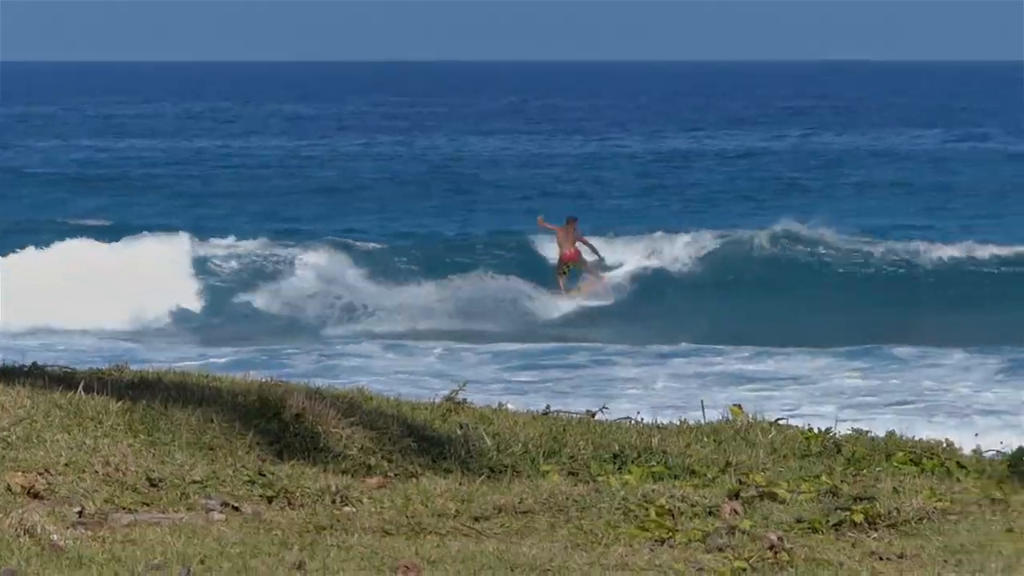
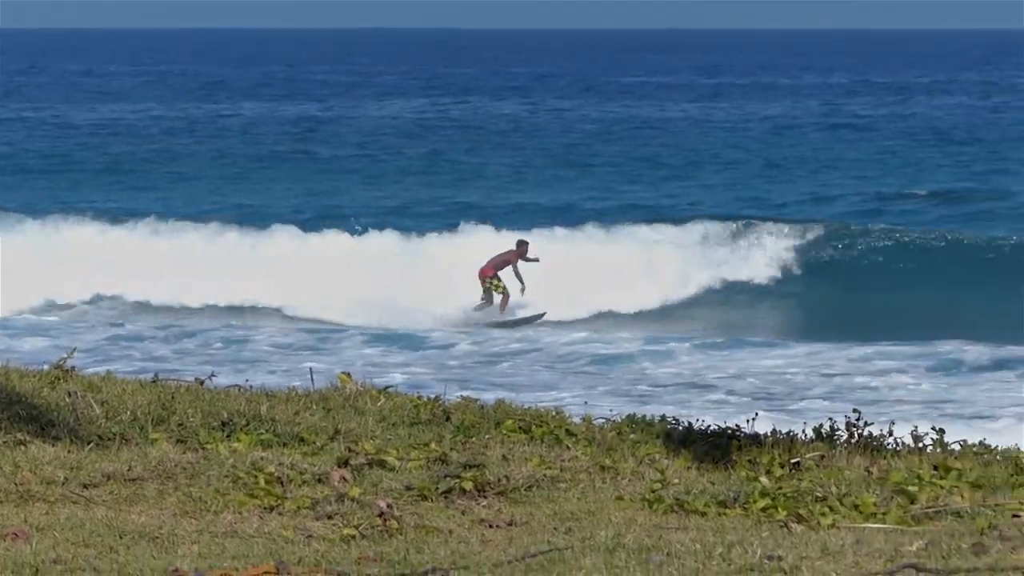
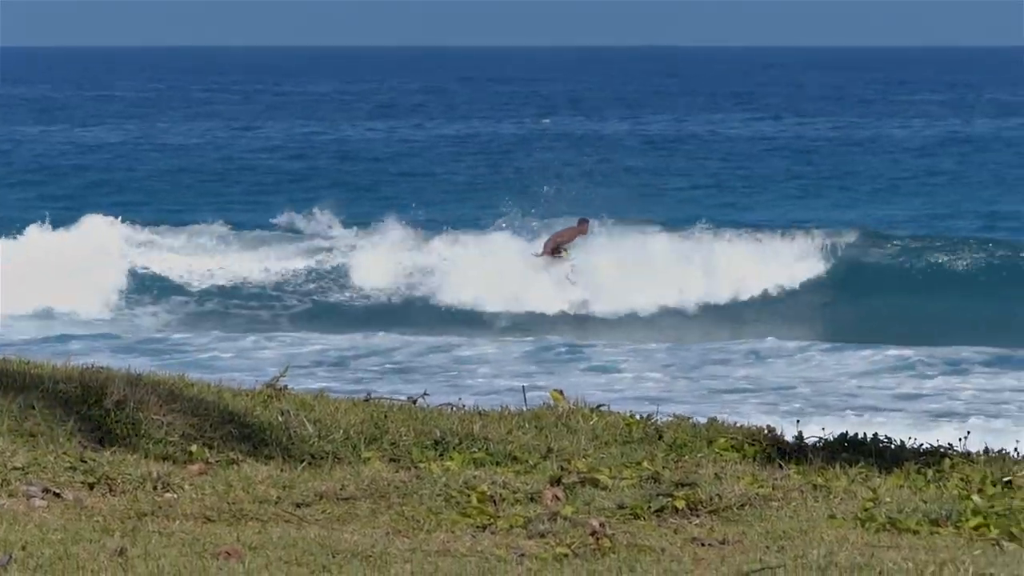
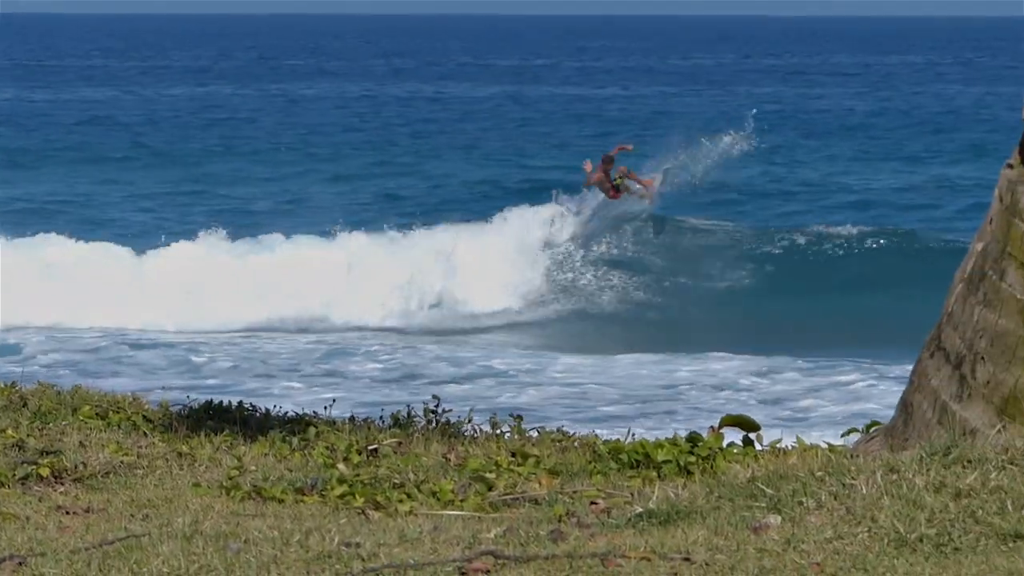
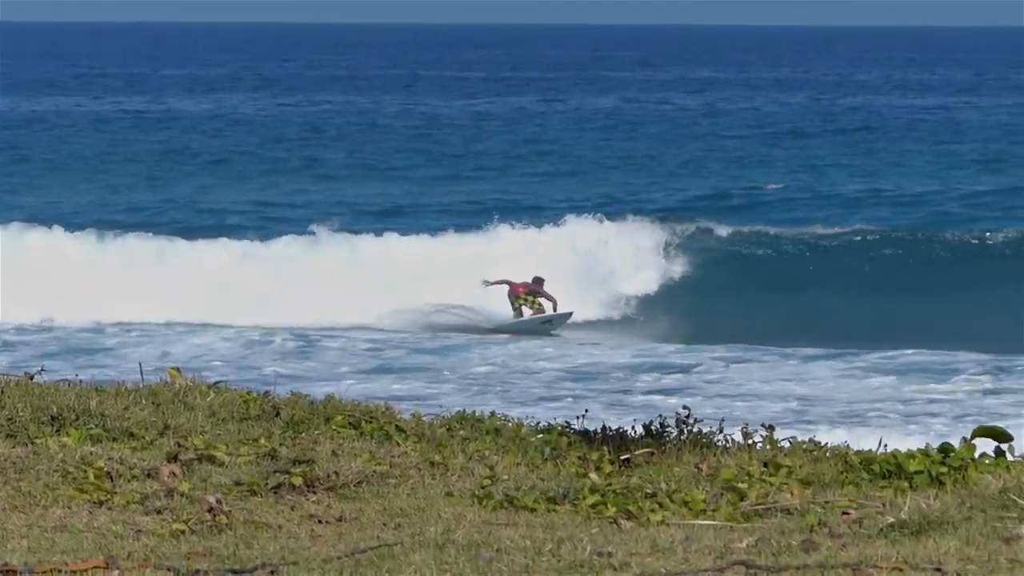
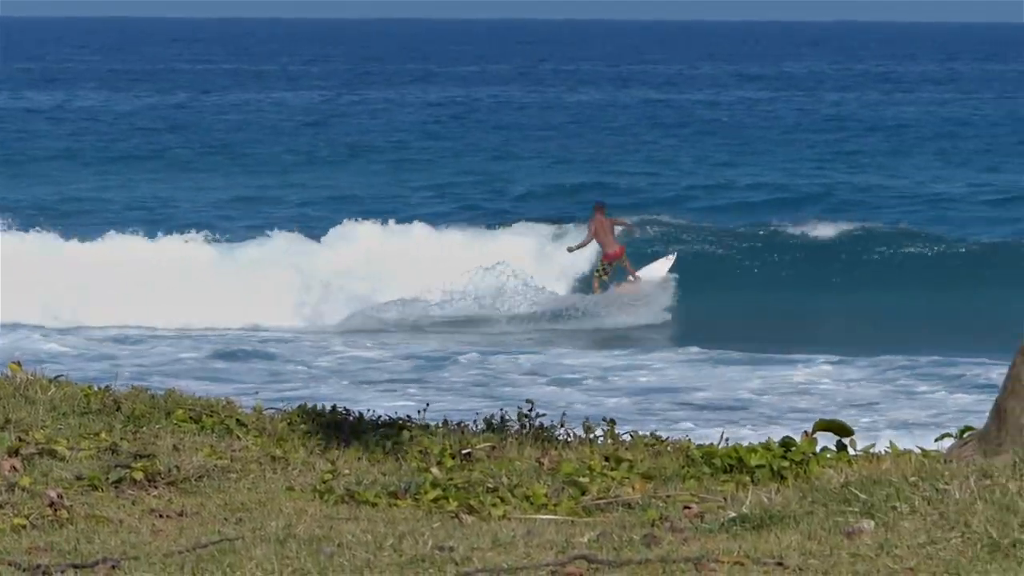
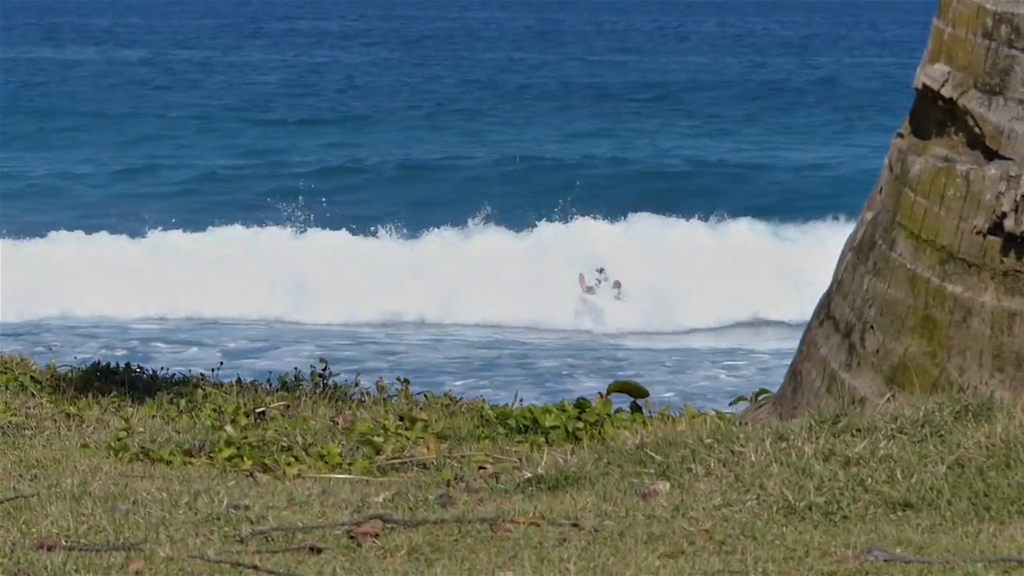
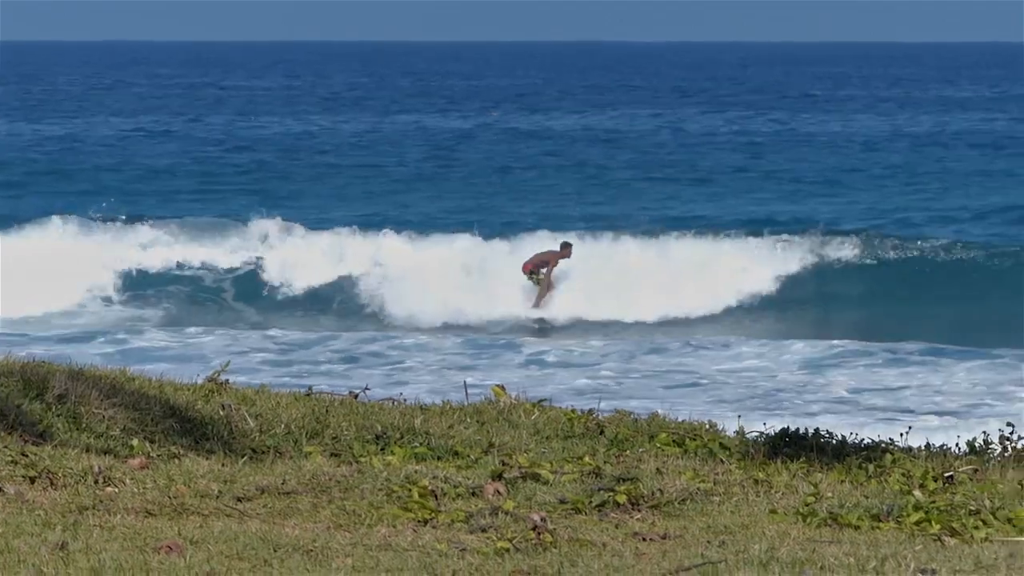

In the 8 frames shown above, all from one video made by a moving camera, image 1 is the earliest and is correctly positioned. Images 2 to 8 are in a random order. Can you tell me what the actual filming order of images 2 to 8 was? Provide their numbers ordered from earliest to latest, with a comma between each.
3, 8, 2, 5, 6, 4, 7
